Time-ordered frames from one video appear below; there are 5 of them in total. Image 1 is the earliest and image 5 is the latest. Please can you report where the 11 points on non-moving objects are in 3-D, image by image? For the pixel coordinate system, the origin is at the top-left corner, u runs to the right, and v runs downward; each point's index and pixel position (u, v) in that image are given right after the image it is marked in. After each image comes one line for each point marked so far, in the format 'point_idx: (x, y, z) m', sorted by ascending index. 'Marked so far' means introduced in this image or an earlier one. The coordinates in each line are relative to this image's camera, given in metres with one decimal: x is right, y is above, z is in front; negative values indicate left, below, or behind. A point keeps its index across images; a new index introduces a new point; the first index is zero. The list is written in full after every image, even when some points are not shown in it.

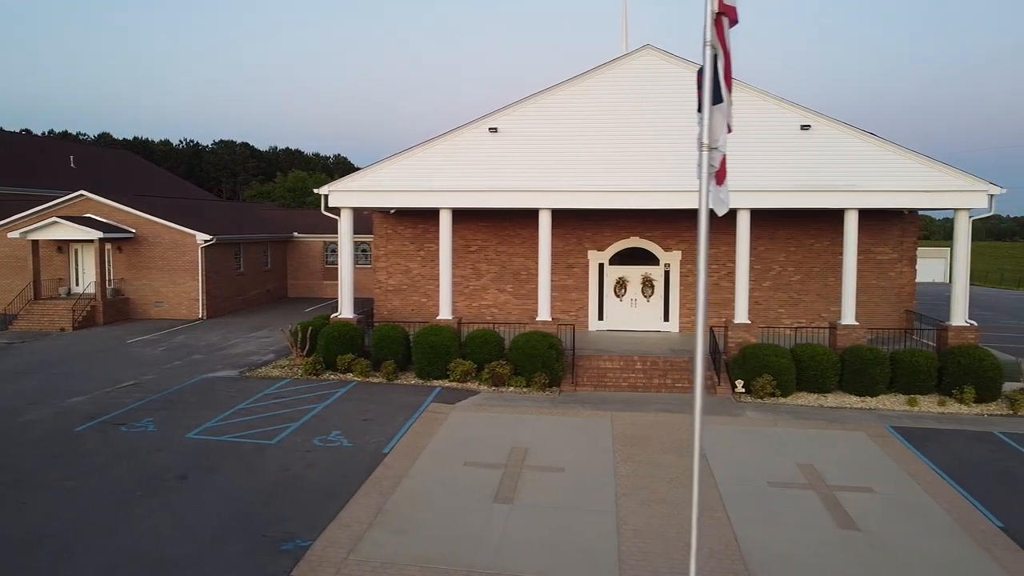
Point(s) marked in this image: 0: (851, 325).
0: (+8.3, -0.9, +17.7) m
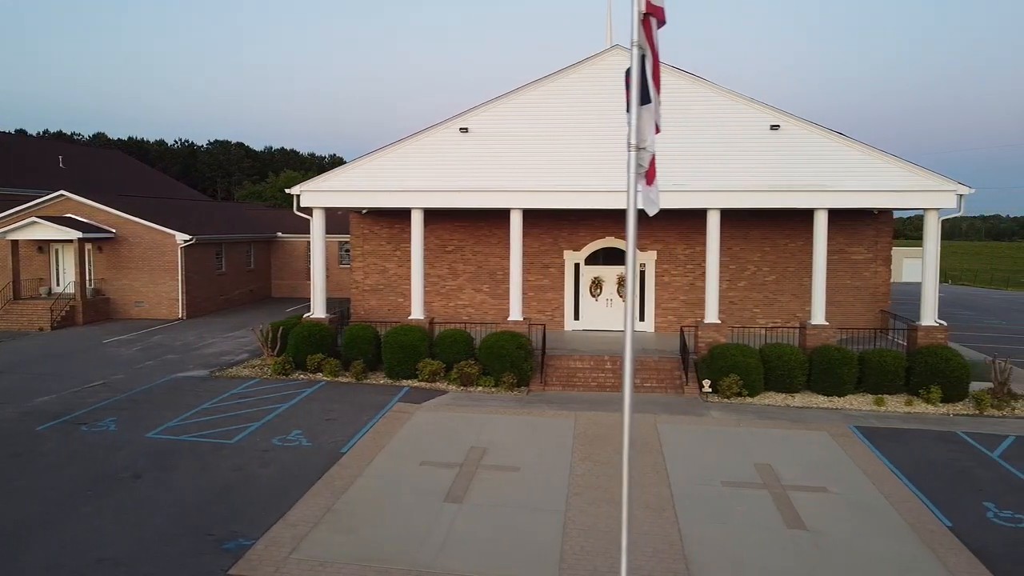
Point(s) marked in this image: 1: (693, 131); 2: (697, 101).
0: (+7.6, -0.9, +17.8) m
1: (+4.4, +4.0, +18.2) m
2: (+4.6, +4.7, +18.3) m
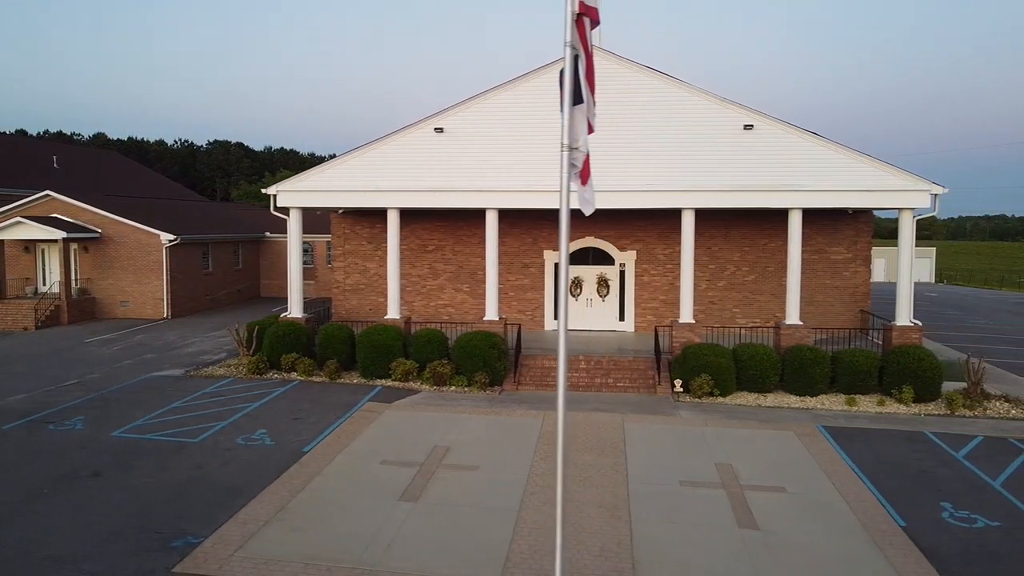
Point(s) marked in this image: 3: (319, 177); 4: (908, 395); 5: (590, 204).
0: (+7.0, -0.9, +17.8) m
1: (+3.8, +4.0, +18.2) m
2: (+4.0, +4.7, +18.3) m
3: (-5.2, +3.0, +19.5) m
4: (+8.7, -2.3, +15.9) m
5: (+0.8, +0.8, +7.3) m
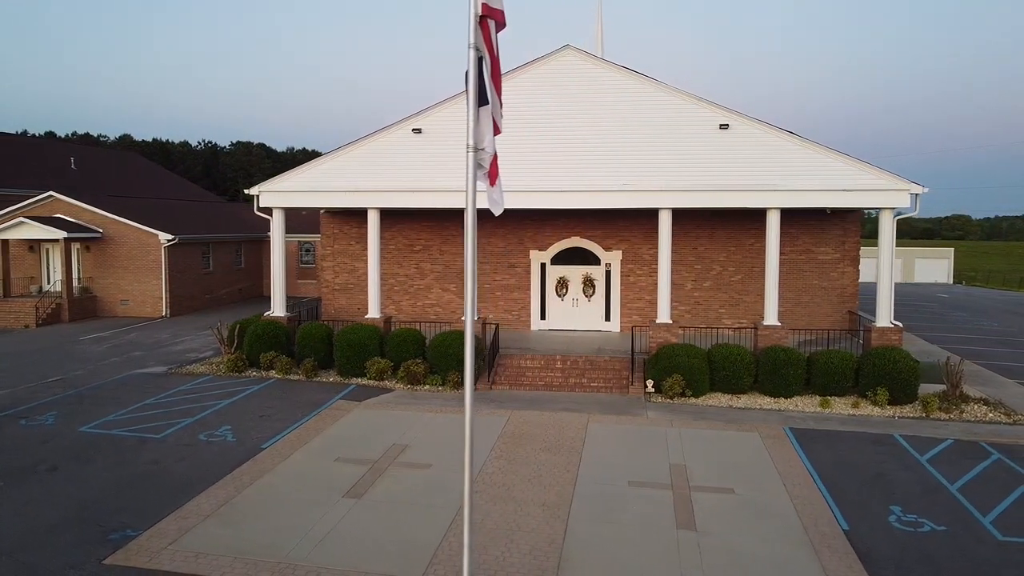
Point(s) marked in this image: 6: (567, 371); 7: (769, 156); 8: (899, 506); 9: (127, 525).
0: (+6.4, -0.9, +17.6) m
1: (+3.3, +4.0, +18.2) m
2: (+3.4, +4.7, +18.2) m
3: (-5.7, +3.0, +19.7) m
4: (+8.1, -2.4, +15.7) m
5: (-0.1, +0.9, +7.3) m
6: (+1.3, -2.0, +17.4) m
7: (+6.3, +3.2, +17.6) m
8: (+5.7, -3.2, +10.6) m
9: (-5.0, -3.1, +9.3) m
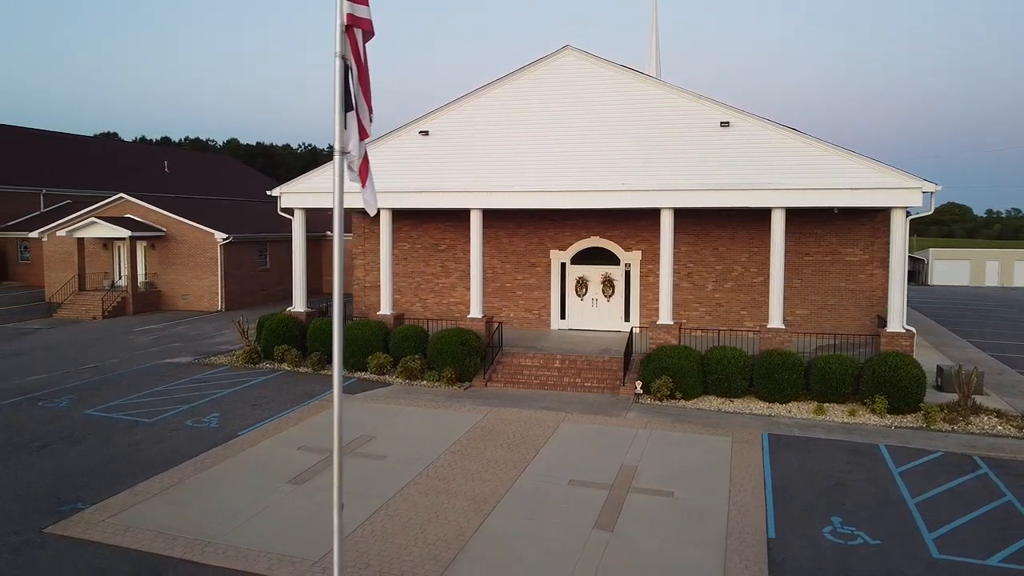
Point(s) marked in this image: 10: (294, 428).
0: (+6.3, -0.9, +17.0) m
1: (+3.3, +4.0, +18.0) m
2: (+3.5, +4.7, +18.0) m
3: (-5.4, +3.1, +20.6) m
4: (+7.7, -2.4, +14.9) m
5: (-1.4, +0.9, +7.7) m
6: (+1.2, -2.0, +17.4) m
7: (+6.2, +3.2, +17.0) m
8: (+4.6, -3.2, +10.1) m
9: (-6.0, -3.0, +10.2) m
10: (-4.0, -2.6, +13.4) m
